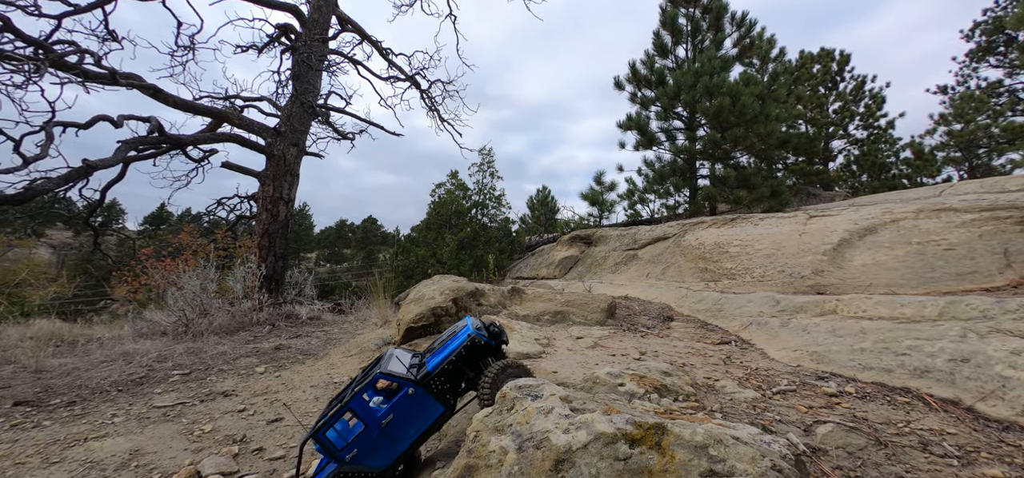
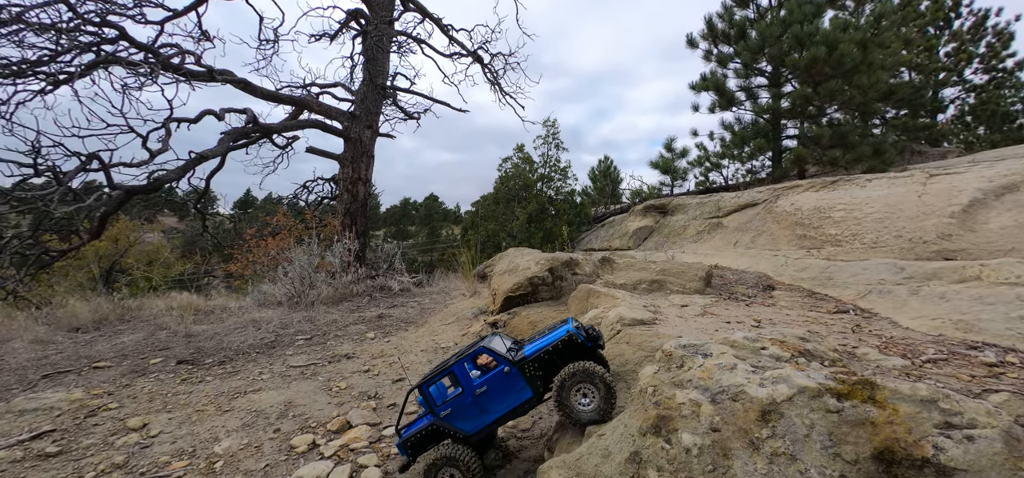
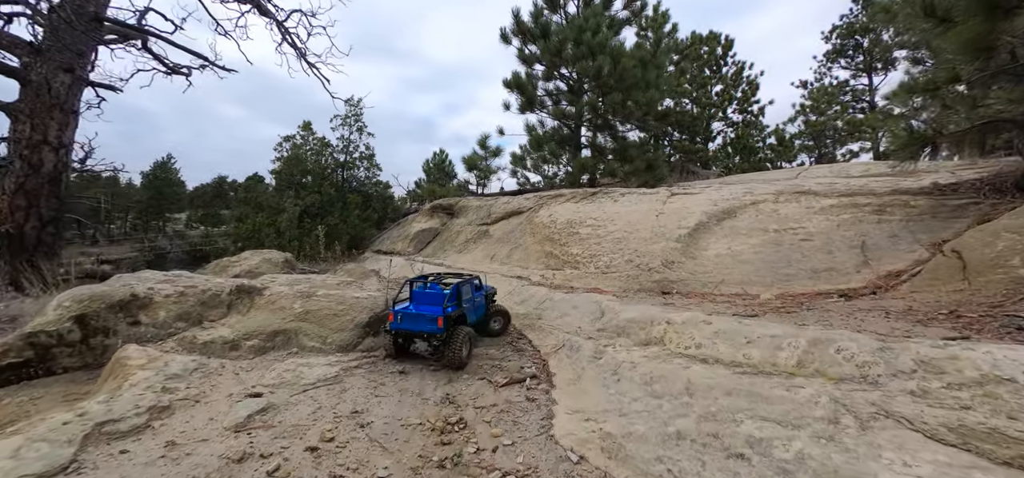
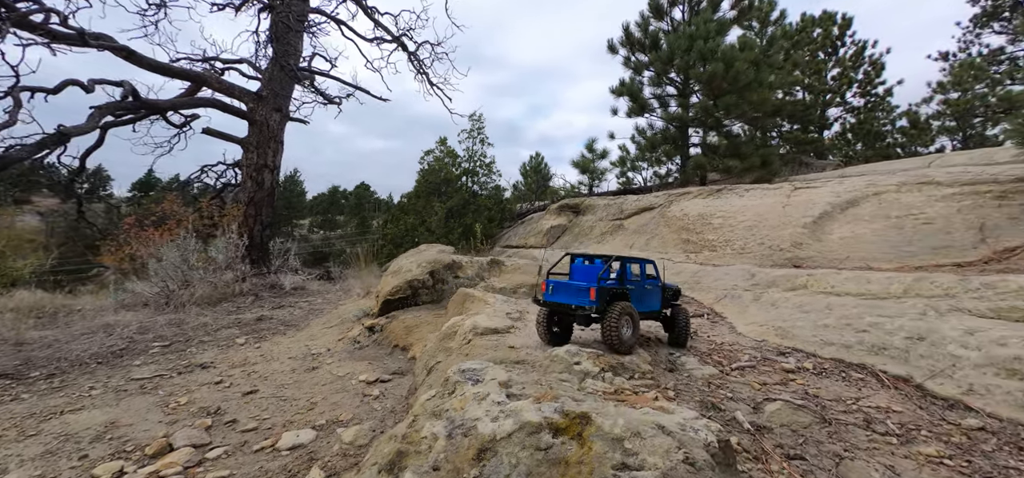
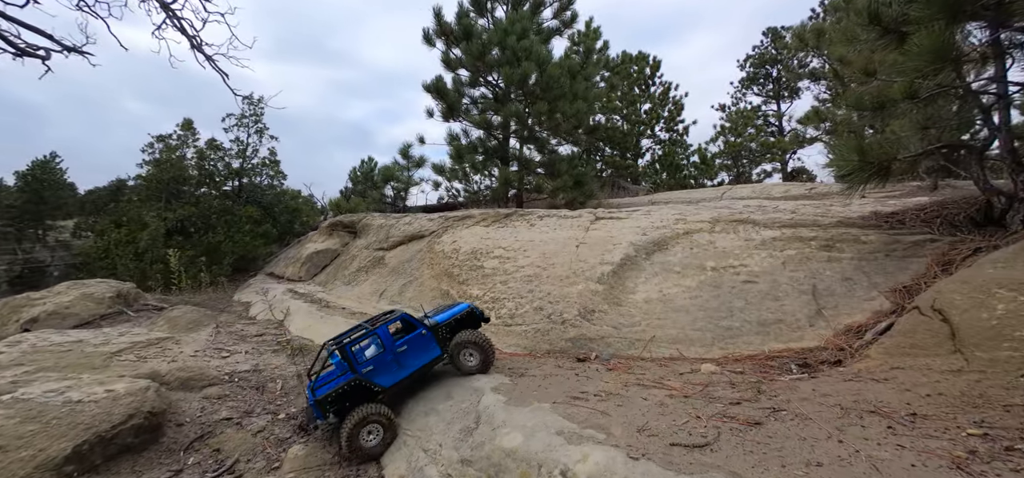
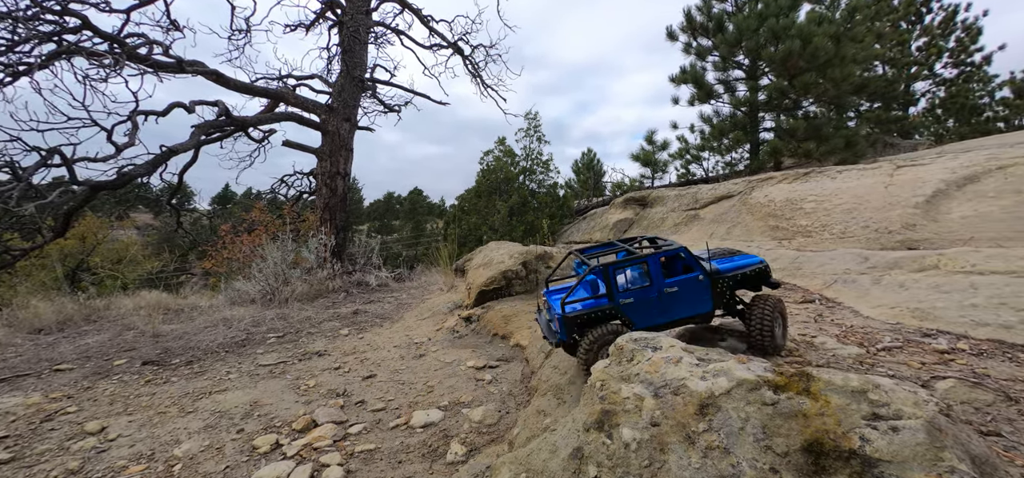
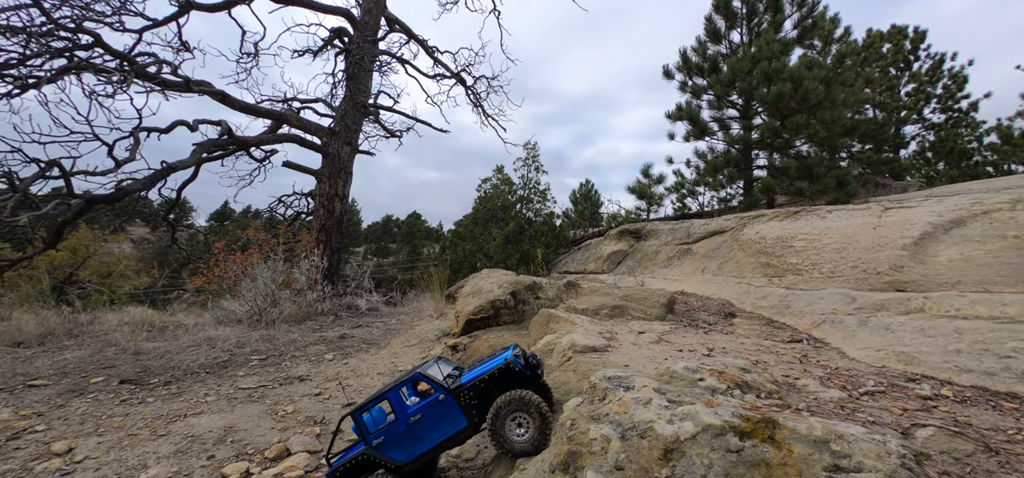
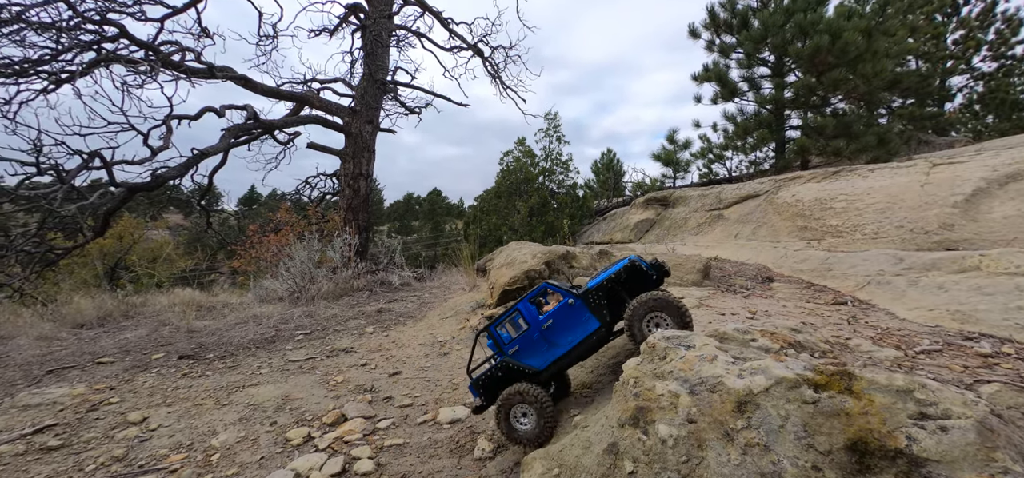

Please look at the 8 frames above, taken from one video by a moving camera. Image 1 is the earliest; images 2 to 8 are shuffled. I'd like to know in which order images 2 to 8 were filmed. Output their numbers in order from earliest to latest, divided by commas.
7, 2, 8, 6, 4, 3, 5
